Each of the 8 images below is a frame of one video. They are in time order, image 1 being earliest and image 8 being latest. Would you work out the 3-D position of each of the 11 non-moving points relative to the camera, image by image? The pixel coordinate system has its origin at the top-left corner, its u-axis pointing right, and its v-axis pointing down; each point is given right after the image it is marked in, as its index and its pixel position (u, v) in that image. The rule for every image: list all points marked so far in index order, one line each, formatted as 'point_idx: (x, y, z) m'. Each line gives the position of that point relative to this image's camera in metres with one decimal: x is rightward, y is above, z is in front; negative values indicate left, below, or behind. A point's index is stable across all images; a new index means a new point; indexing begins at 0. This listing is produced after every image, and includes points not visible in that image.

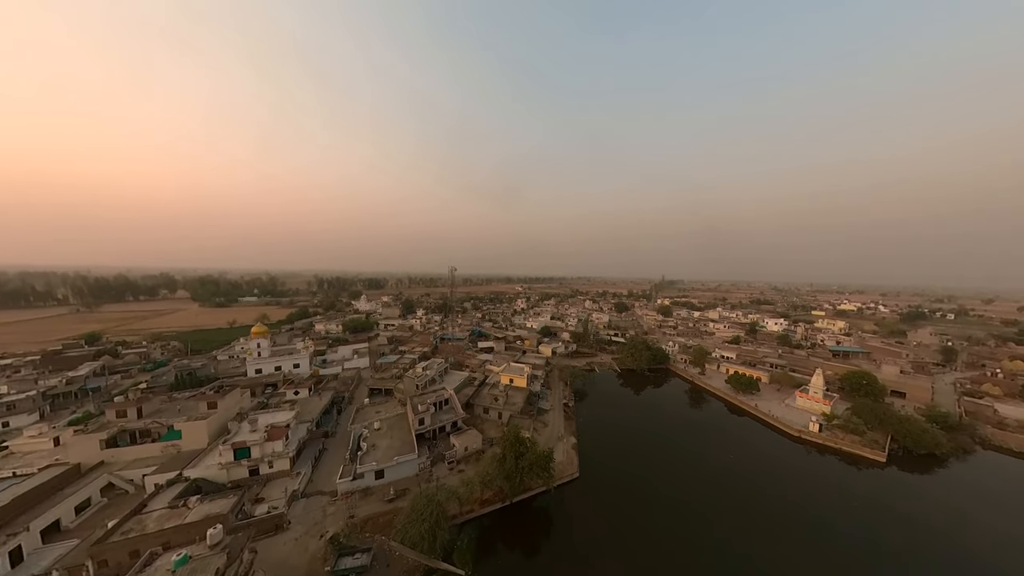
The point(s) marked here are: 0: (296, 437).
0: (-13.7, -9.5, +17.9) m
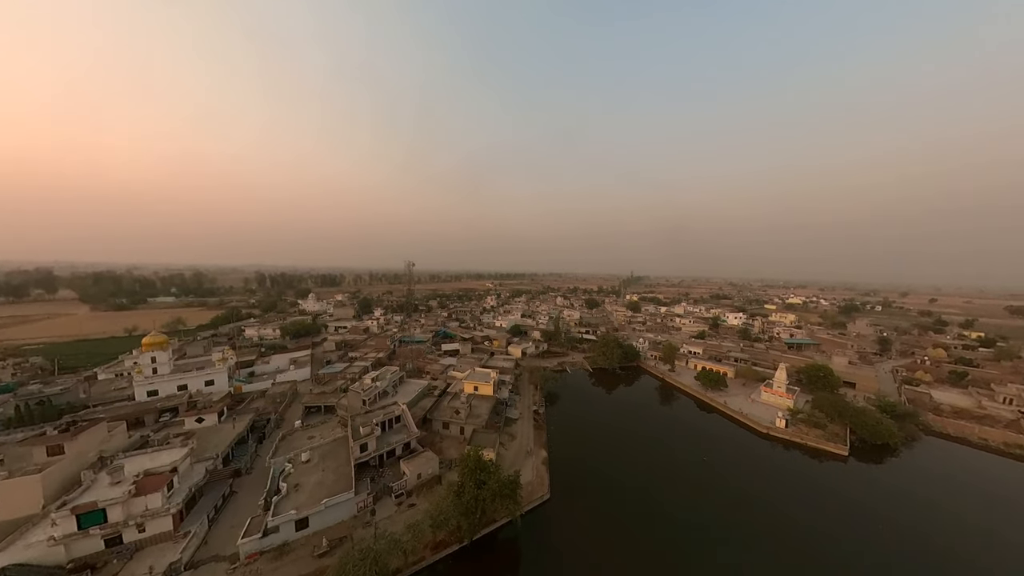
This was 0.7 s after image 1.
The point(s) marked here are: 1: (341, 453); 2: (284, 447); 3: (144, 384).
0: (-15.8, -9.5, +13.7) m
1: (-10.7, -10.4, +17.8) m
2: (-14.4, -10.1, +17.8) m
3: (-25.3, -6.6, +19.5) m
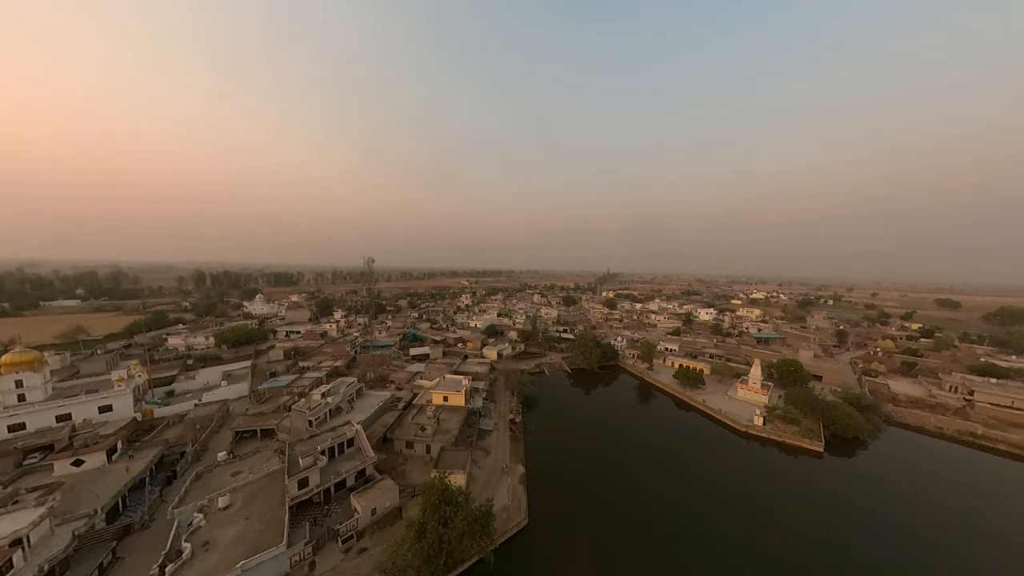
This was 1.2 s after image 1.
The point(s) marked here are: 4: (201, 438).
0: (-17.0, -9.7, +10.1) m
1: (-12.2, -10.5, +14.6) m
2: (-15.9, -10.2, +14.3) m
3: (-26.9, -6.8, +15.1) m
4: (-19.7, -9.5, +18.0) m
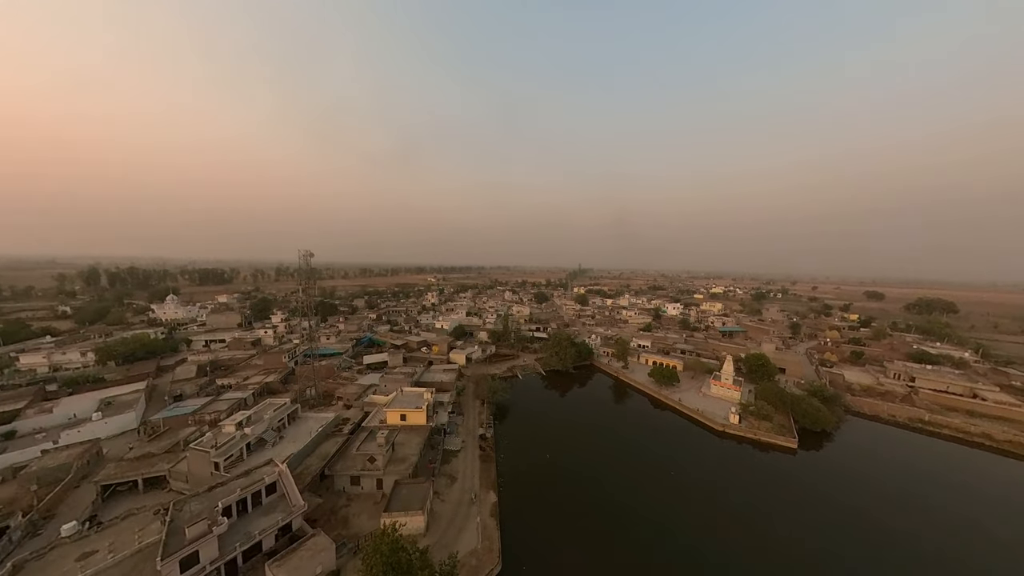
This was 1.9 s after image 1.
0: (-17.7, -9.9, +5.3) m
1: (-13.4, -10.6, +10.3) m
2: (-17.1, -10.3, +9.7) m
3: (-28.2, -7.1, +9.3) m
4: (-21.3, -9.7, +12.9) m
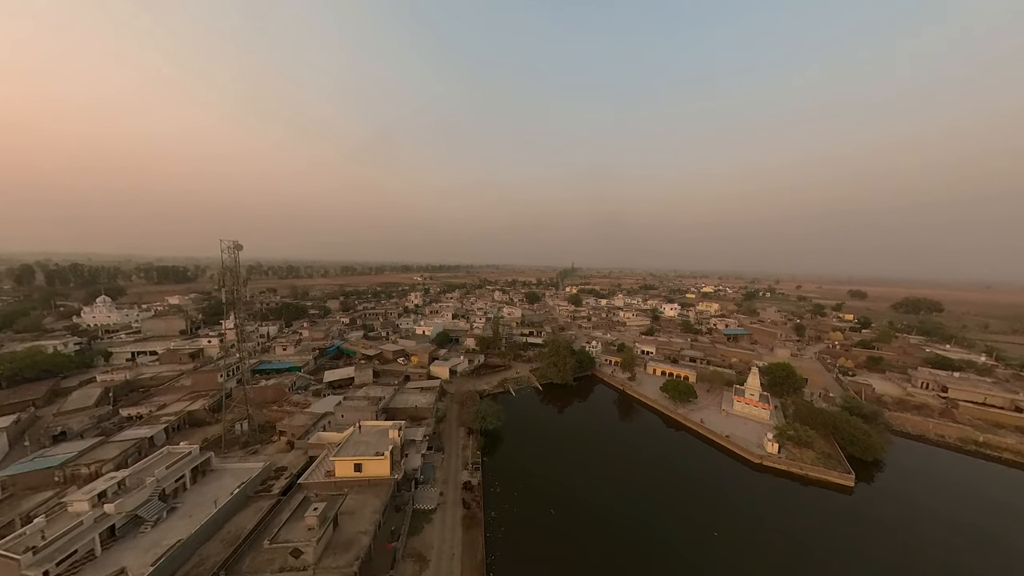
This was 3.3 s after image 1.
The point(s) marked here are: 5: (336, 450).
0: (-17.4, -10.2, -0.7) m
1: (-13.3, -10.9, +4.5) m
2: (-17.0, -10.6, +3.7) m
3: (-28.0, -7.3, +2.8) m
4: (-21.2, -9.9, +6.8) m
5: (-10.6, -9.7, +17.0) m
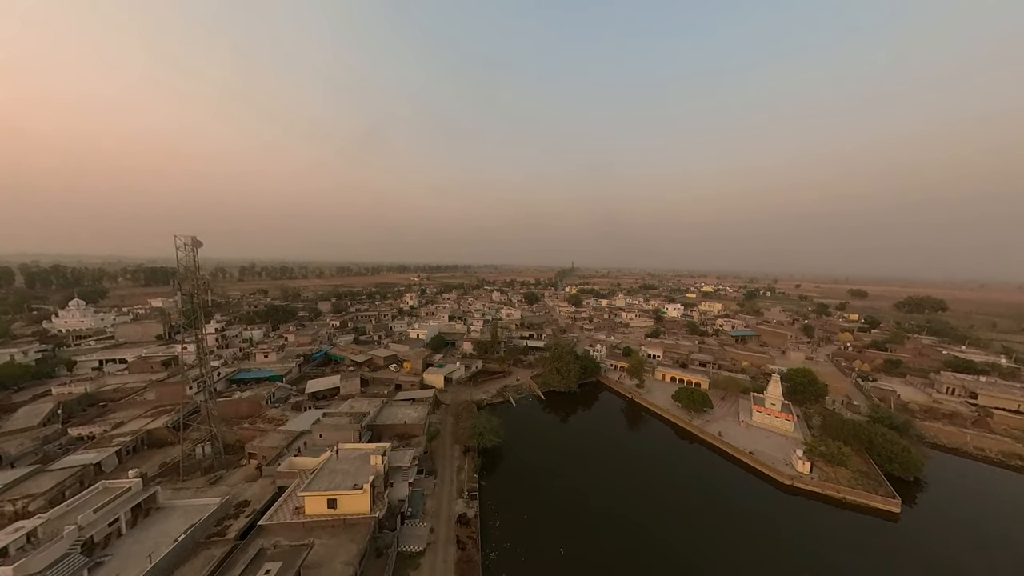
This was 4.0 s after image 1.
0: (-17.2, -10.4, -3.2) m
1: (-13.1, -11.0, +2.0) m
2: (-16.7, -10.8, +1.2) m
3: (-27.8, -7.5, +0.3) m
4: (-21.1, -10.1, +4.2) m
5: (-10.5, -9.8, +14.6) m
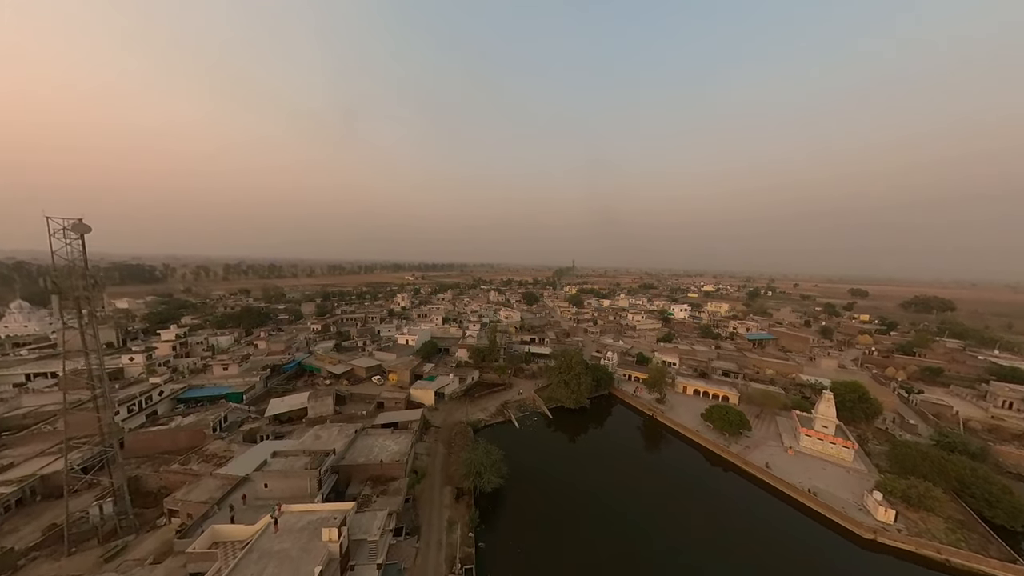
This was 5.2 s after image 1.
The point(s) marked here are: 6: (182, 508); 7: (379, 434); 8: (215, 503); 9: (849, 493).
0: (-16.5, -10.5, -7.7) m
1: (-12.5, -11.2, -2.5) m
2: (-16.1, -10.9, -3.4) m
3: (-27.2, -7.7, -4.5) m
4: (-20.5, -10.2, -0.4) m
5: (-10.1, -9.9, +10.1) m
6: (-15.9, -10.5, +13.6) m
7: (-8.9, -9.9, +19.3) m
8: (-14.0, -10.1, +13.4) m
9: (+21.3, -13.0, +18.0) m
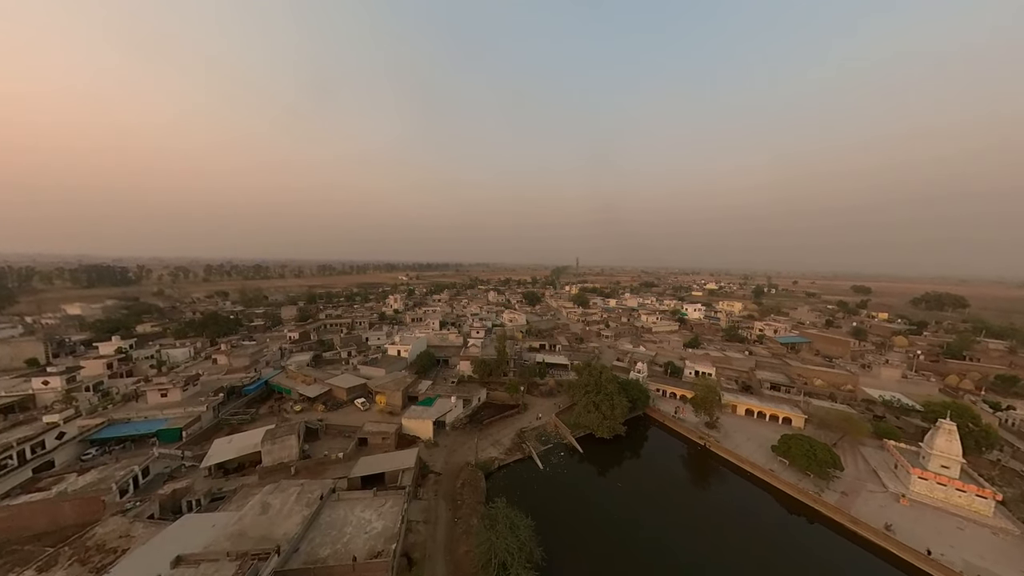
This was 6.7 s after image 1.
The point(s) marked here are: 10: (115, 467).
0: (-14.5, -10.8, -13.5) m
1: (-10.6, -11.4, -8.2) m
2: (-14.2, -11.1, -9.1) m
3: (-25.2, -8.0, -10.4) m
4: (-18.6, -10.5, -6.2) m
5: (-8.4, -10.1, +4.5) m
6: (-14.2, -10.7, +7.9) m
7: (-7.4, -10.0, +13.7) m
8: (-12.3, -10.3, +7.7) m
9: (+22.9, -12.9, +12.9) m
10: (-21.5, -9.6, +15.6) m
